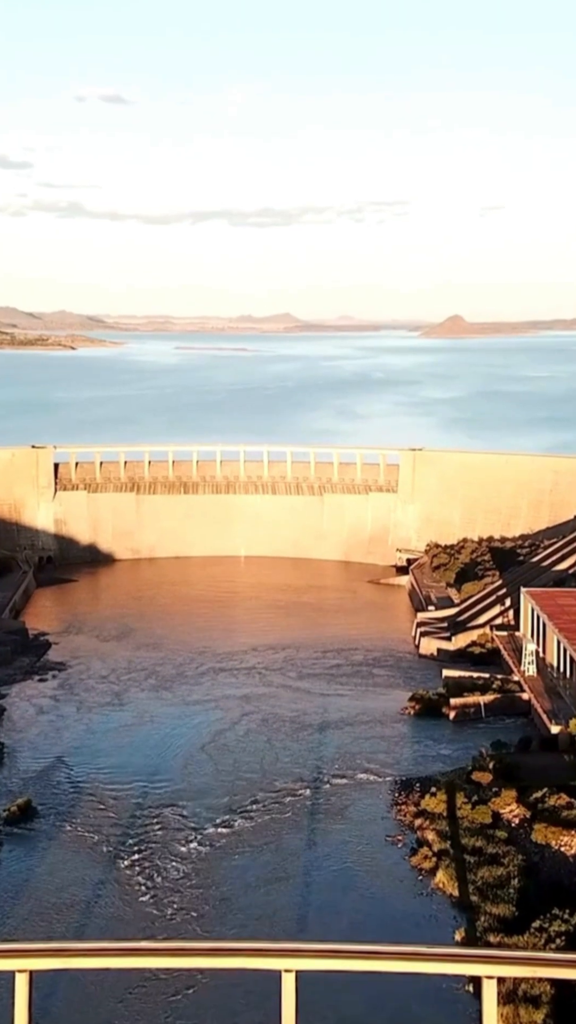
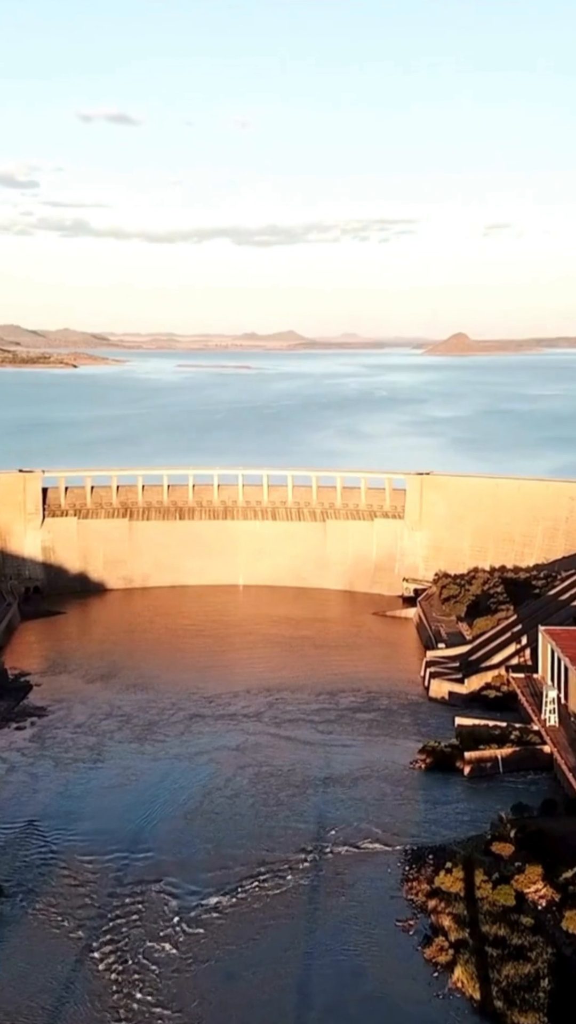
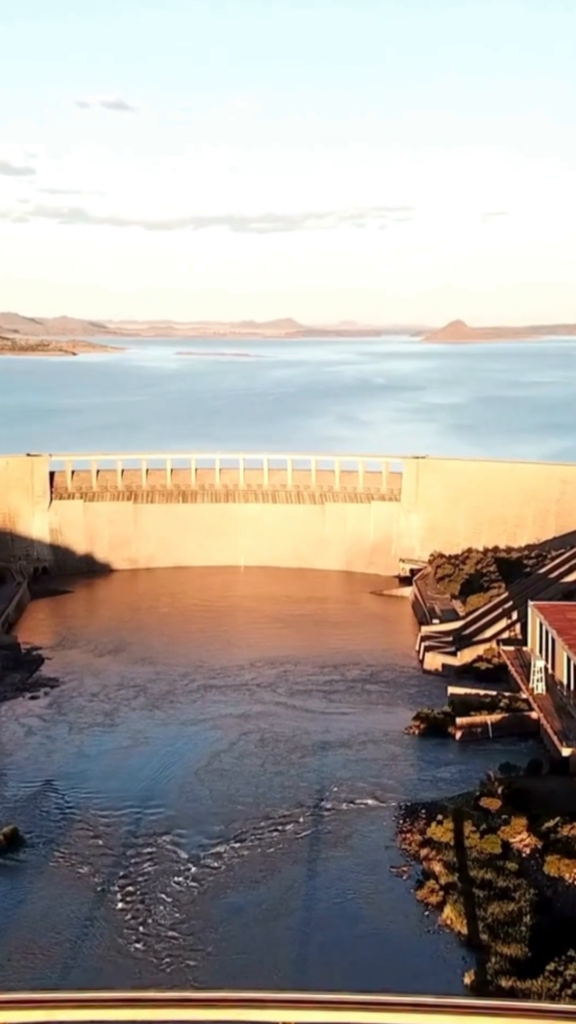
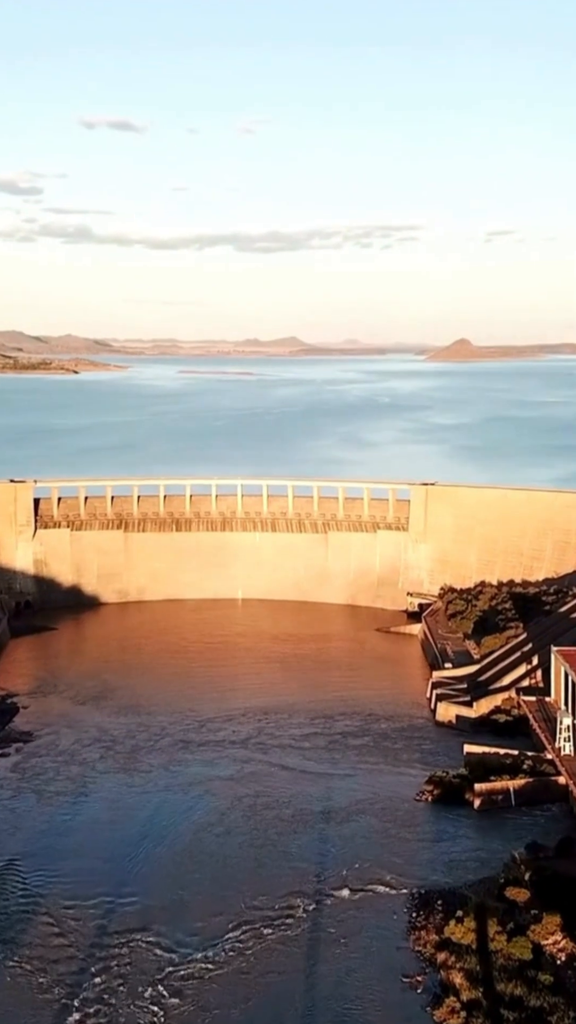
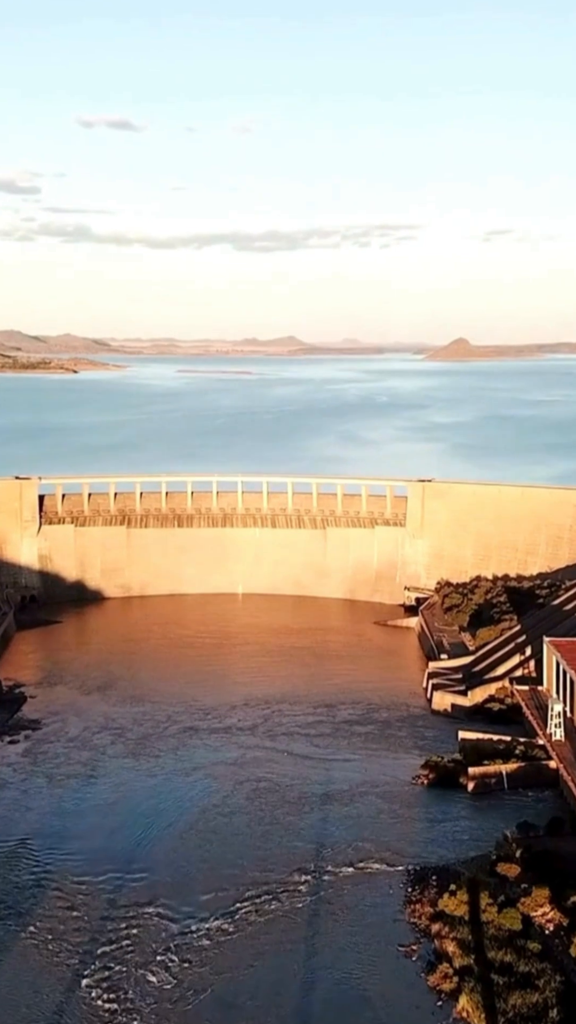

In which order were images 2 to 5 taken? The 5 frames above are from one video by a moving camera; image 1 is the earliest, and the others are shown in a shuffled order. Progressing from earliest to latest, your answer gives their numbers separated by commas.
3, 2, 5, 4
